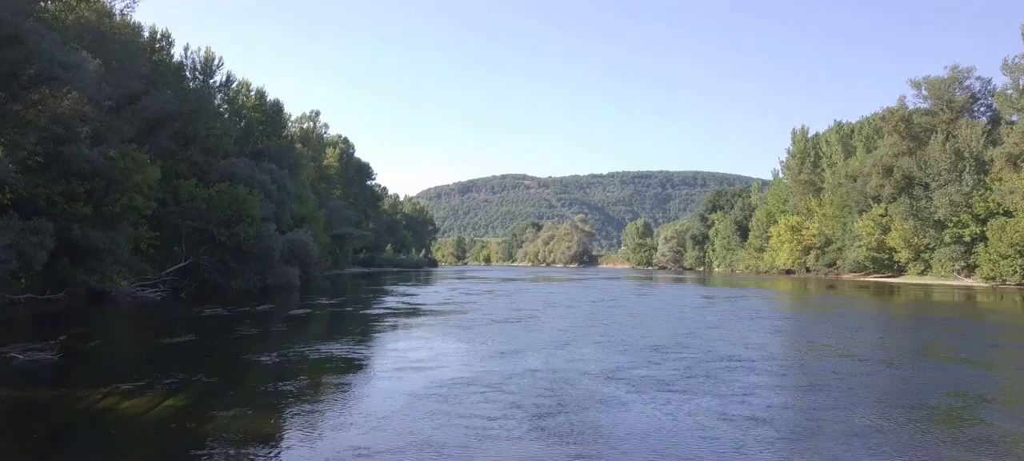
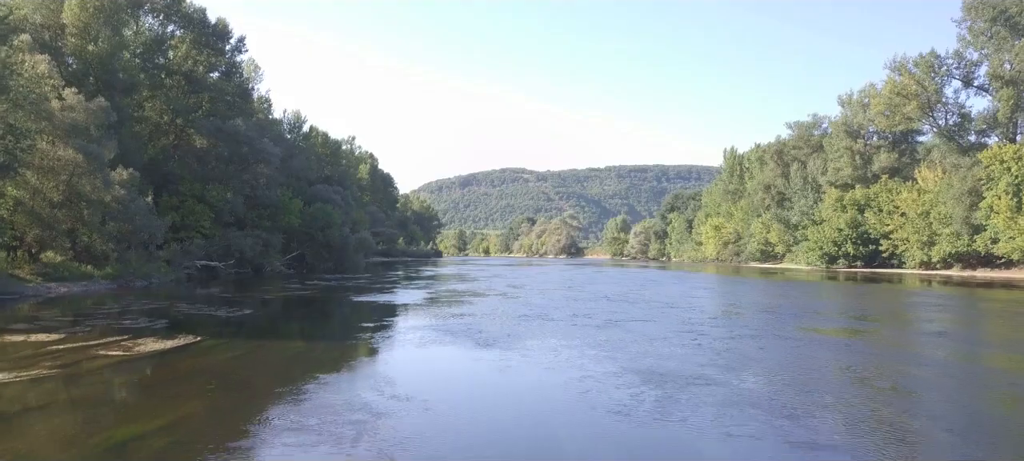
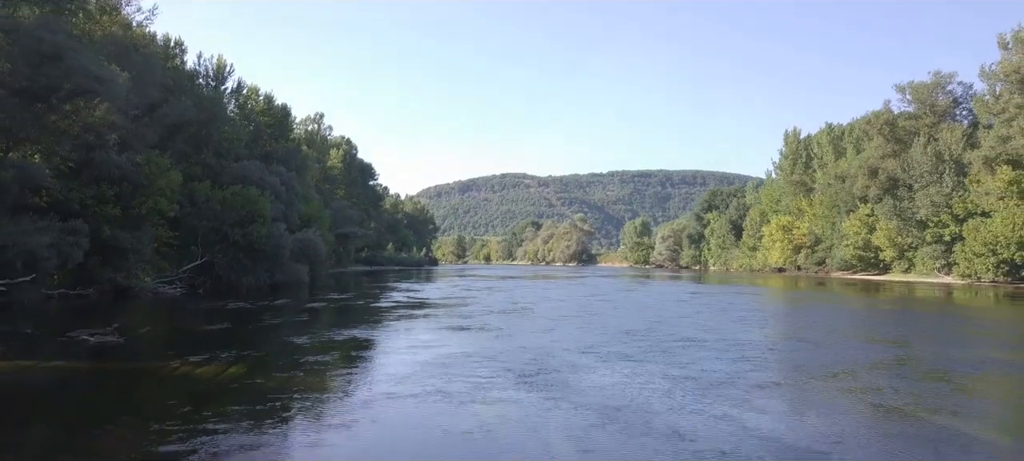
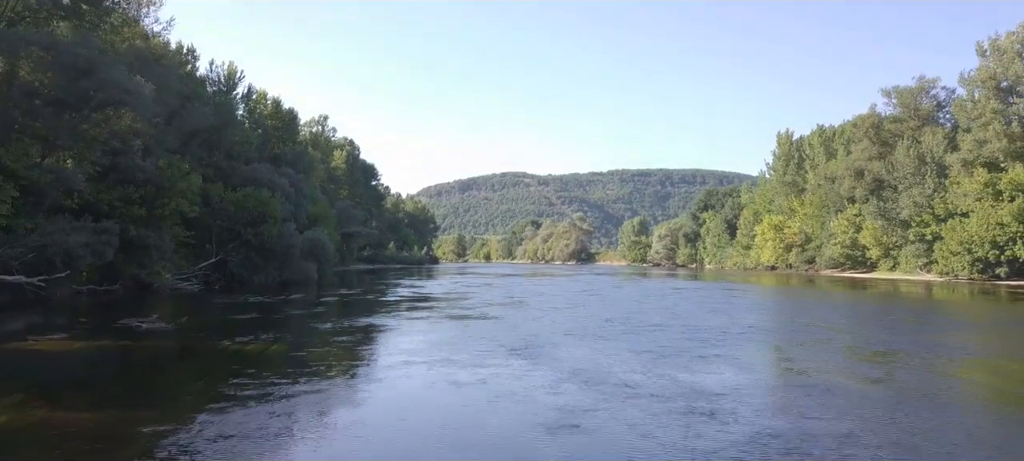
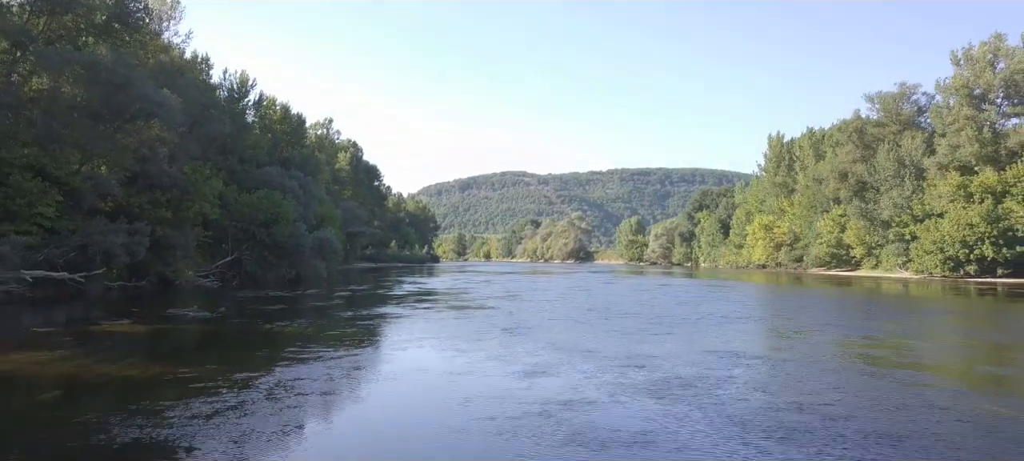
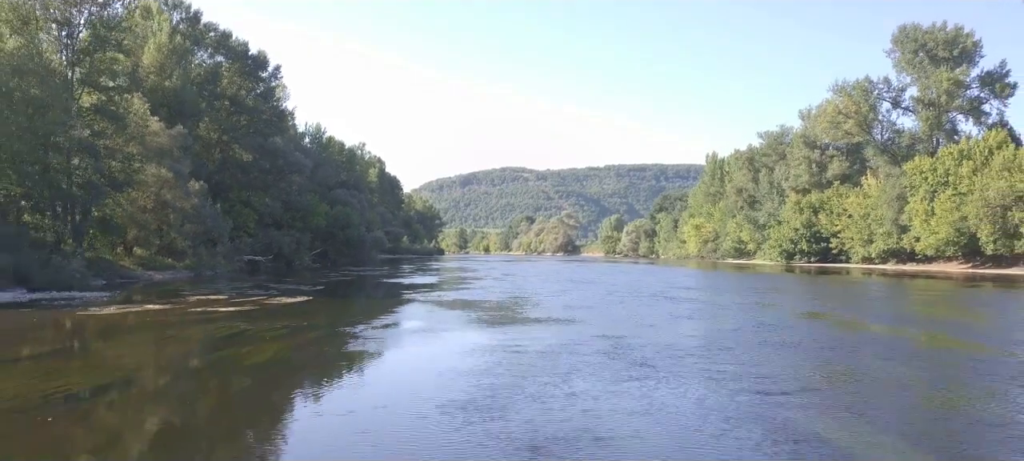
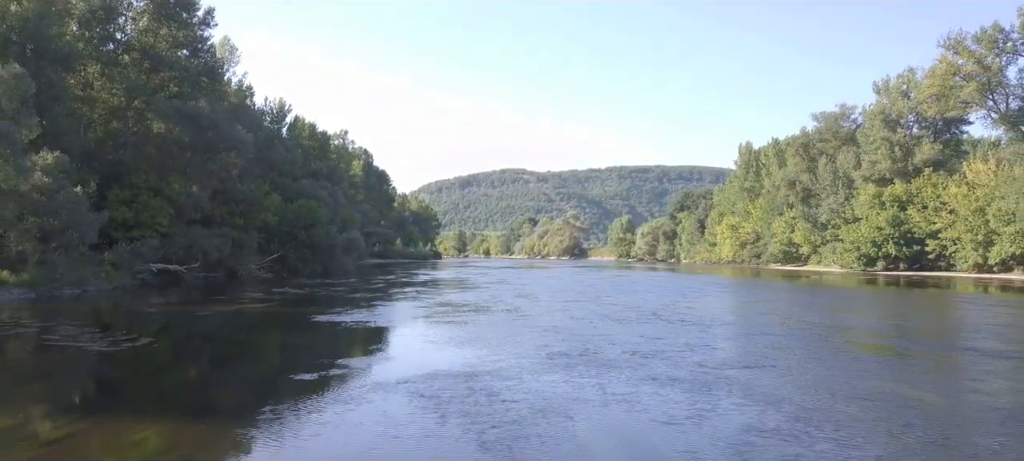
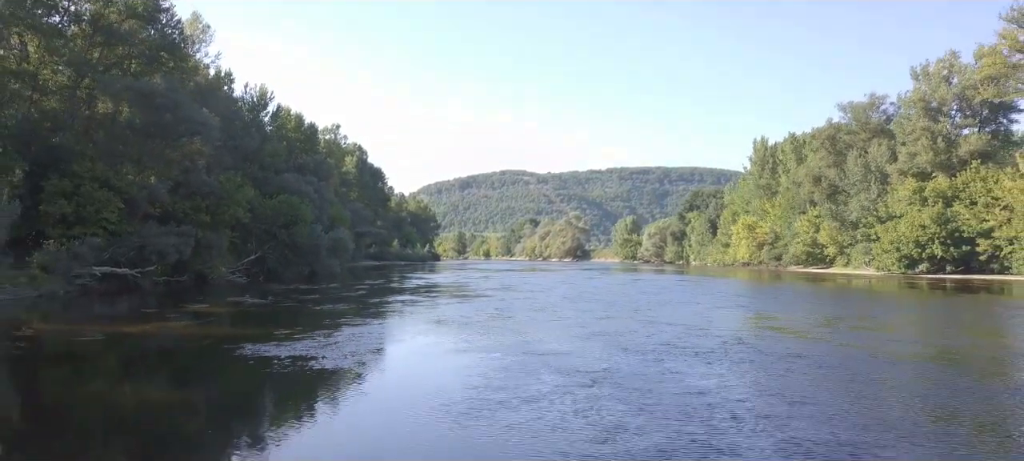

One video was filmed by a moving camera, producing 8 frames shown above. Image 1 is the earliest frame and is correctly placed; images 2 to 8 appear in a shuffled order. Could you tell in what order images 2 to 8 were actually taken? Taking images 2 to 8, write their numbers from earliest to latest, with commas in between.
3, 4, 5, 8, 7, 2, 6
